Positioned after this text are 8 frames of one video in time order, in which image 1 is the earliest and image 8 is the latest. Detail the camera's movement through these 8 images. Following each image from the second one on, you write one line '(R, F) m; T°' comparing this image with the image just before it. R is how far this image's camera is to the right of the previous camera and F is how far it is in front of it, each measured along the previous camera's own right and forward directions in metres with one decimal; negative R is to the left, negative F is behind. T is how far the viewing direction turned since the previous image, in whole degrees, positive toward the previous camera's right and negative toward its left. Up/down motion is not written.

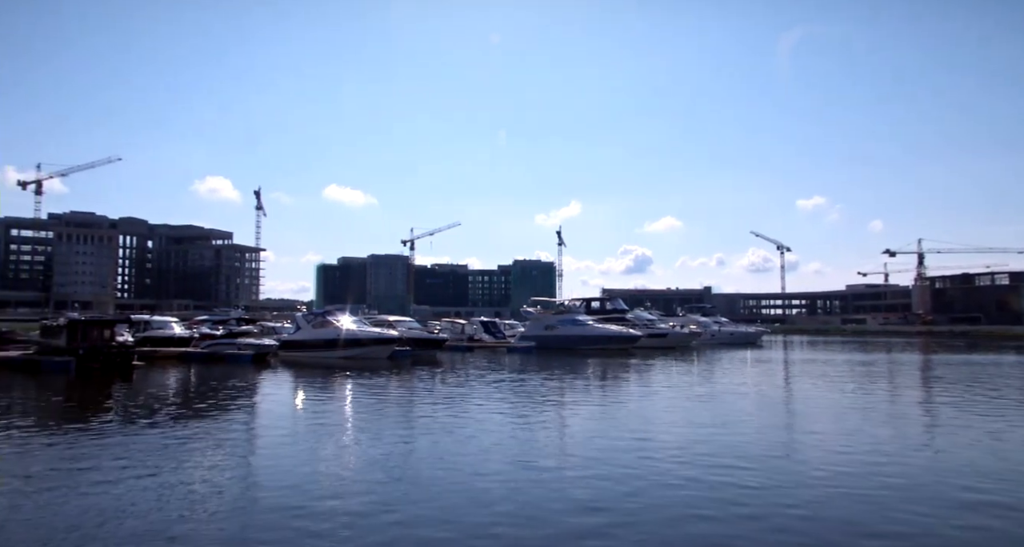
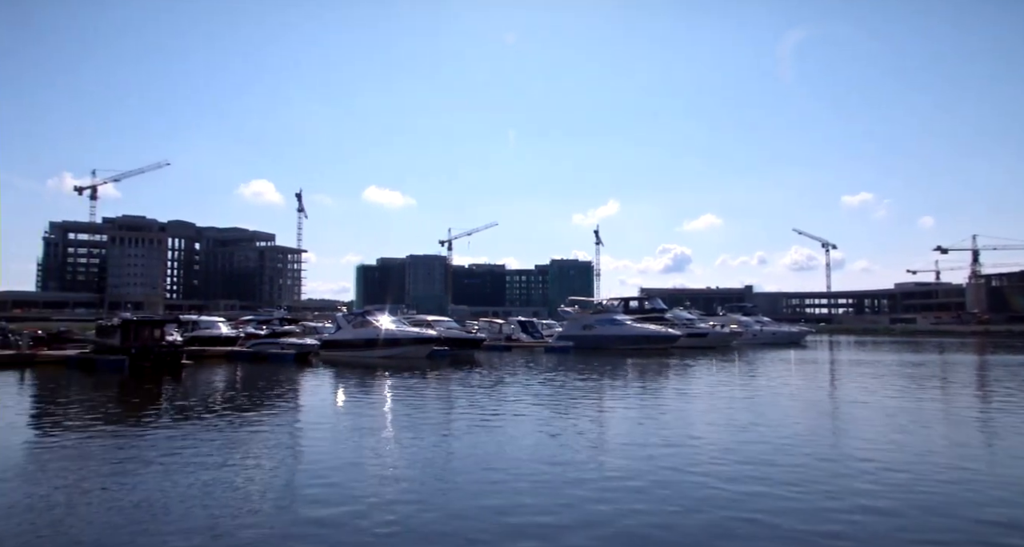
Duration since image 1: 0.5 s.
(-0.2, -0.2) m; -3°
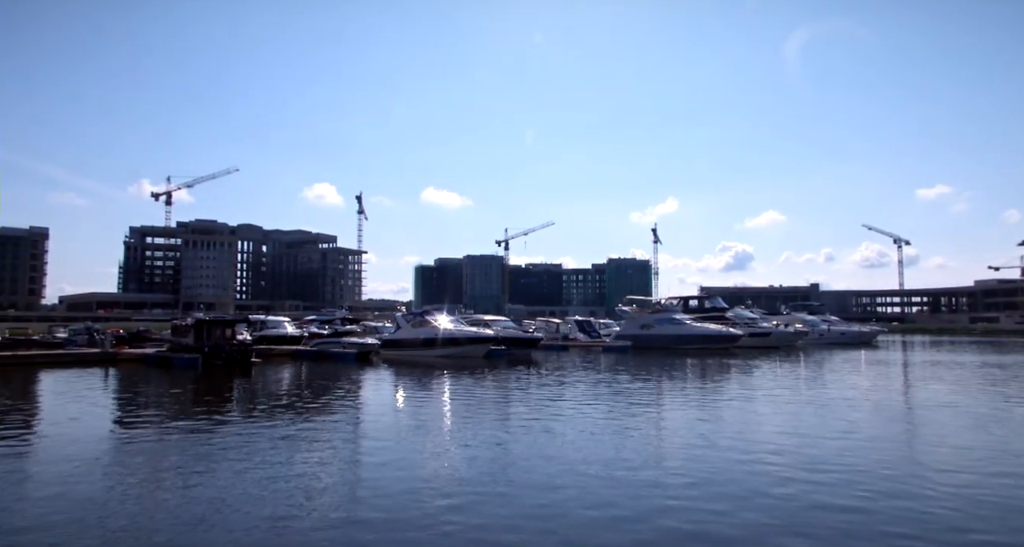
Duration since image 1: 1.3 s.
(-0.3, -0.2) m; -4°
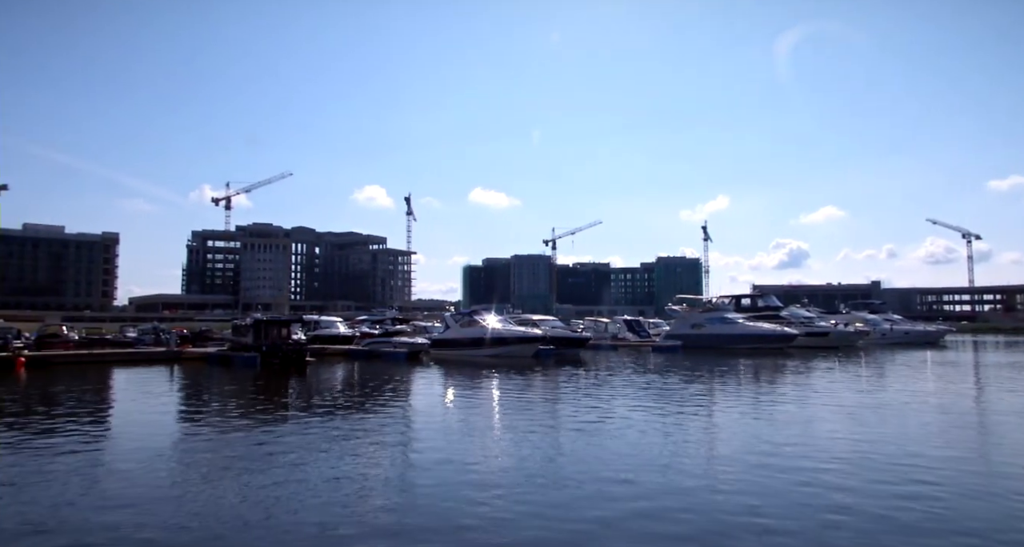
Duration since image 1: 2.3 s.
(+0.1, -0.8) m; -3°
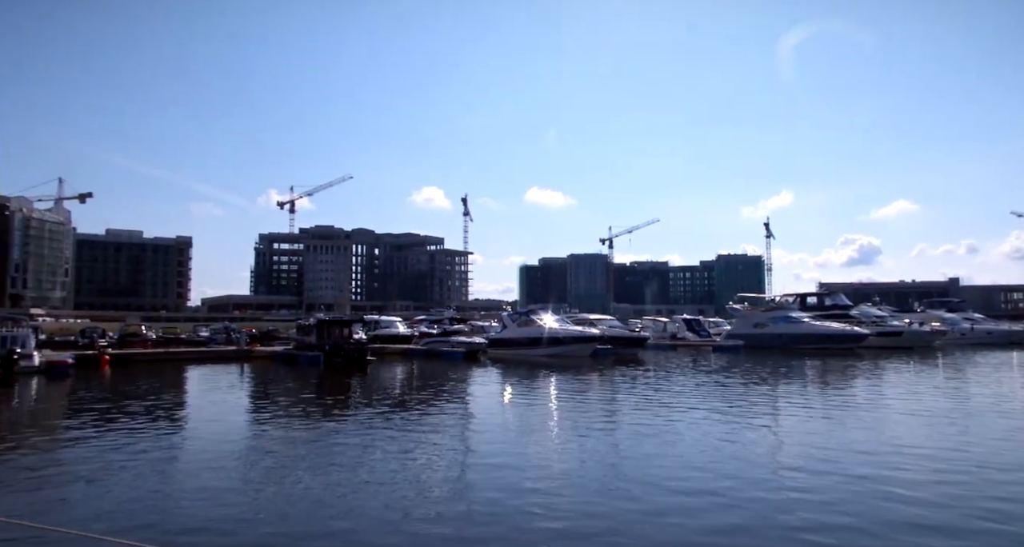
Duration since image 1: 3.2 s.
(0.0, -0.5) m; -4°
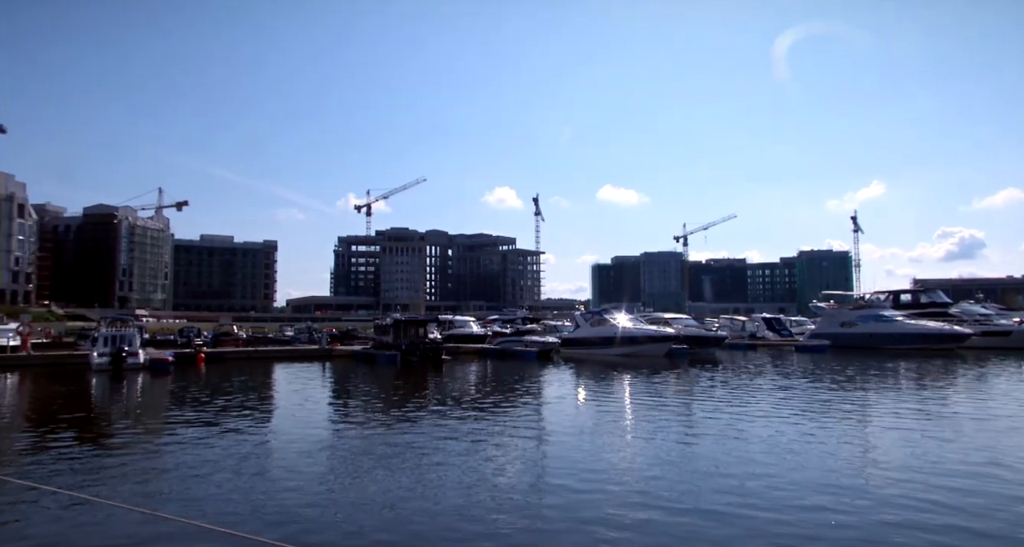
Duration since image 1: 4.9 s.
(+0.1, -0.7) m; -5°
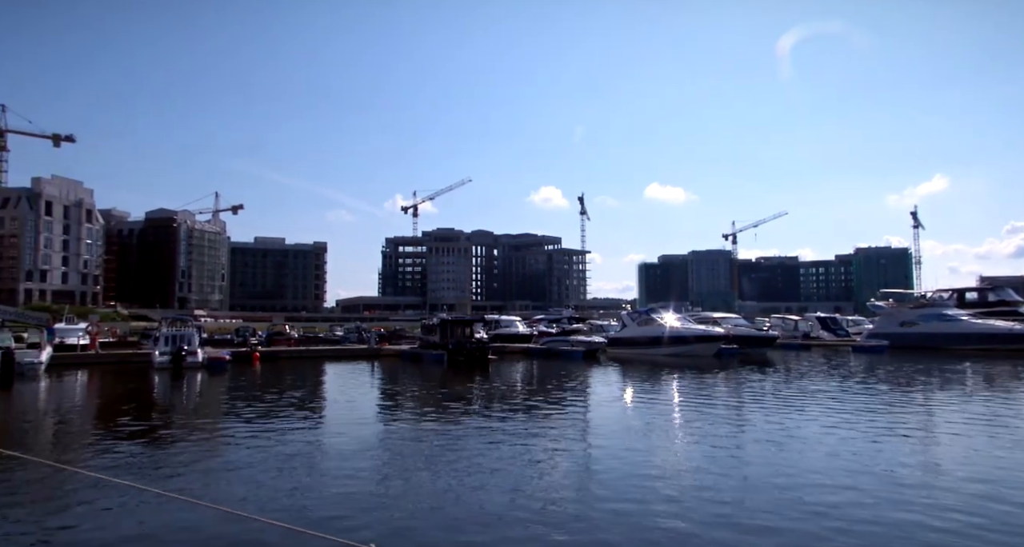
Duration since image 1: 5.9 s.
(0.0, -0.4) m; -3°
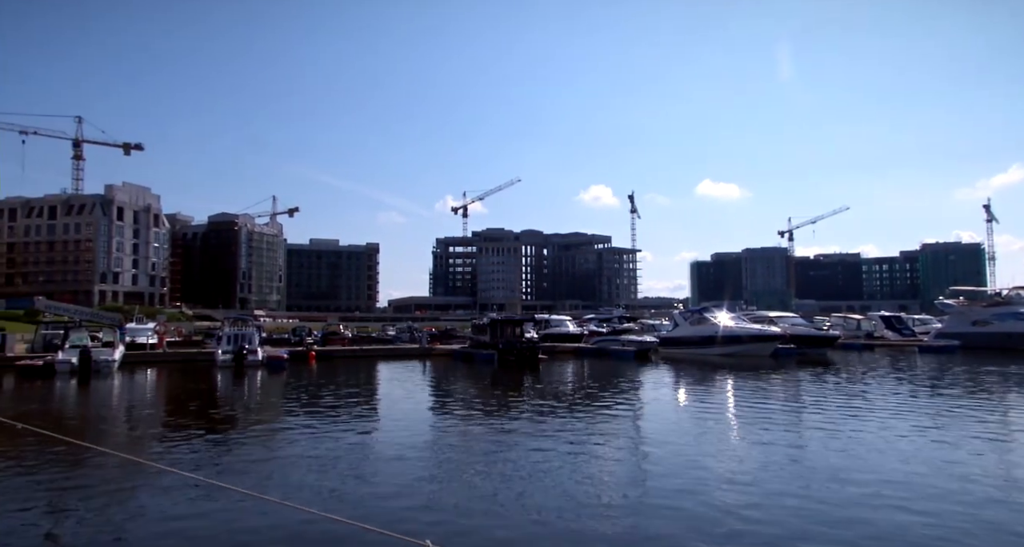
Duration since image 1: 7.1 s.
(+0.1, -0.4) m; -3°
